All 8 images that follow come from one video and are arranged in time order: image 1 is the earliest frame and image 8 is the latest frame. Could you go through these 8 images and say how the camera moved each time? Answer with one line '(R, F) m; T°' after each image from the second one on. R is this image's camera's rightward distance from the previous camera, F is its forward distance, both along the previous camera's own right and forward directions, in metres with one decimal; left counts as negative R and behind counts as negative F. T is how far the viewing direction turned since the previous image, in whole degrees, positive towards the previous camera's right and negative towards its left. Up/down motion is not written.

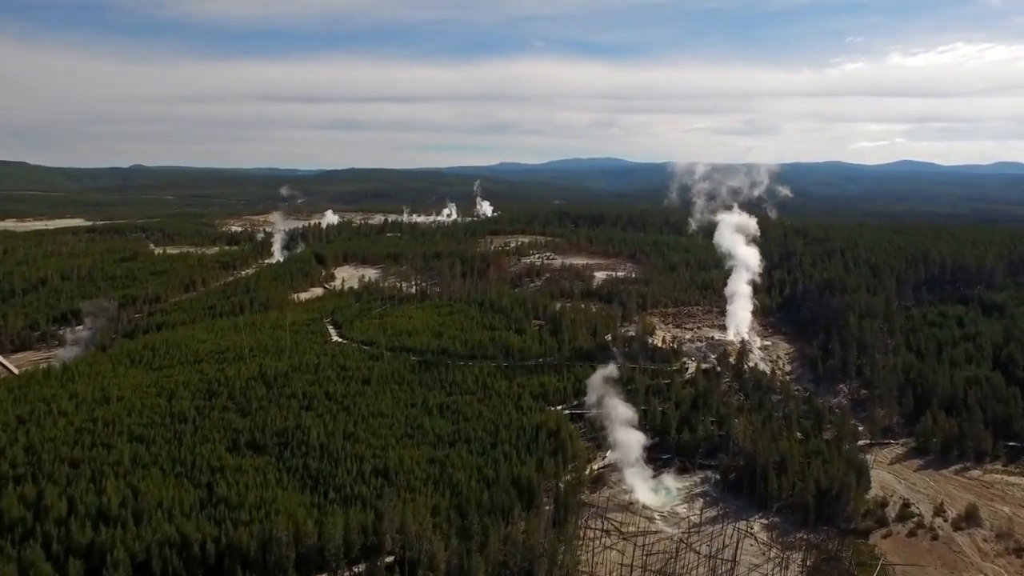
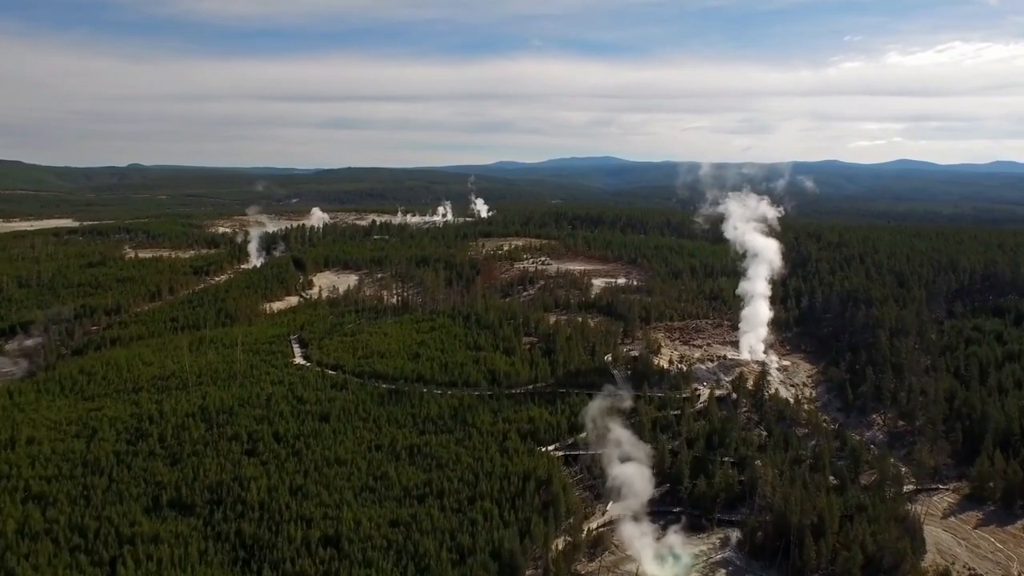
(+0.4, +5.4) m; 0°
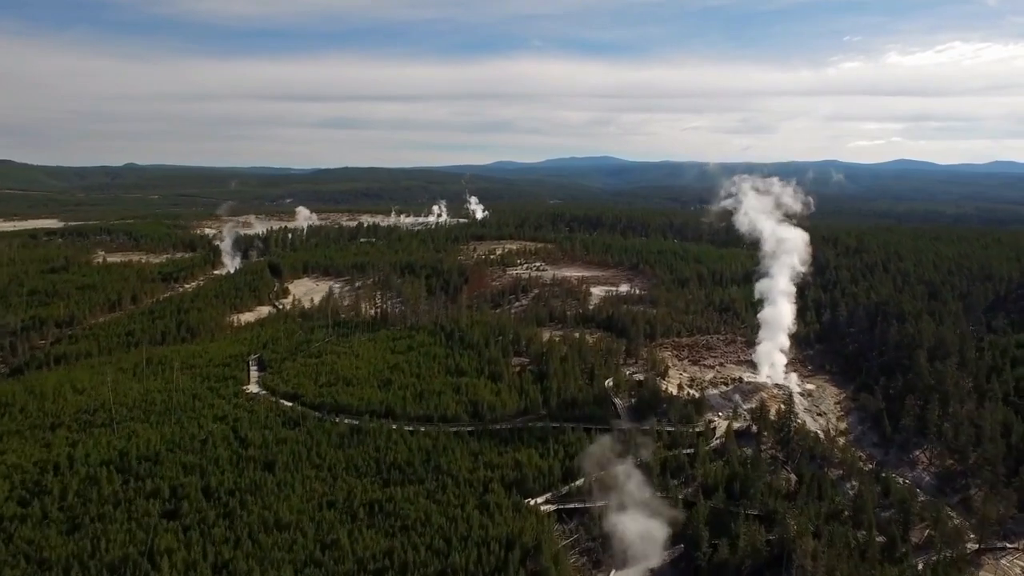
(+0.3, +5.2) m; 0°
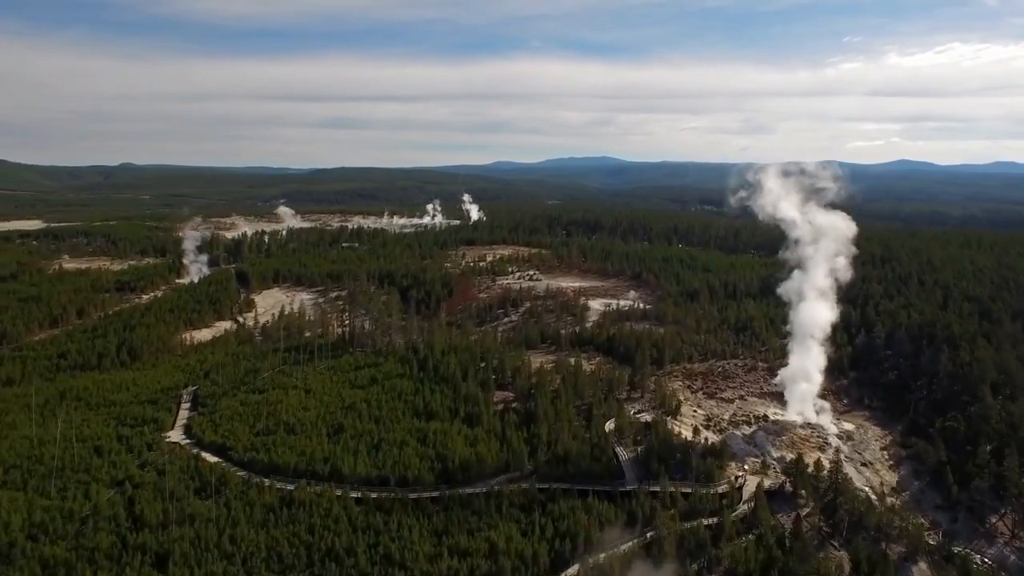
(+0.4, +6.3) m; 0°
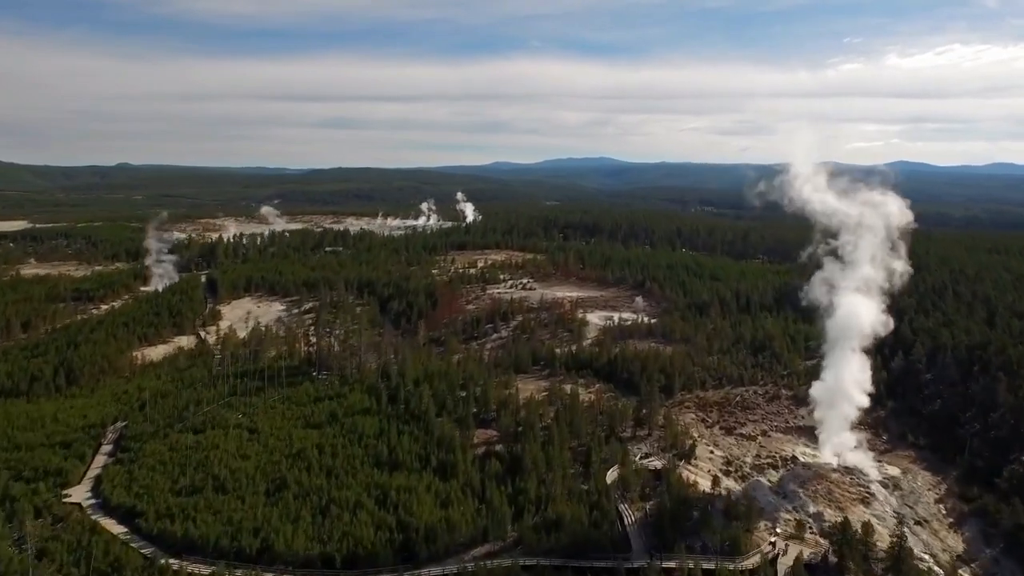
(+0.3, +5.1) m; 0°
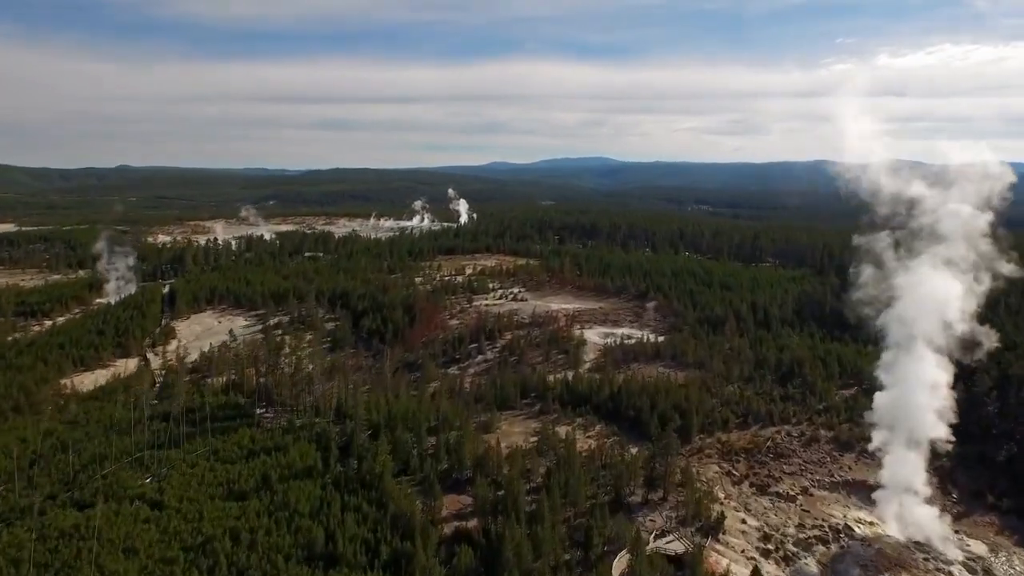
(+0.4, +5.9) m; 0°
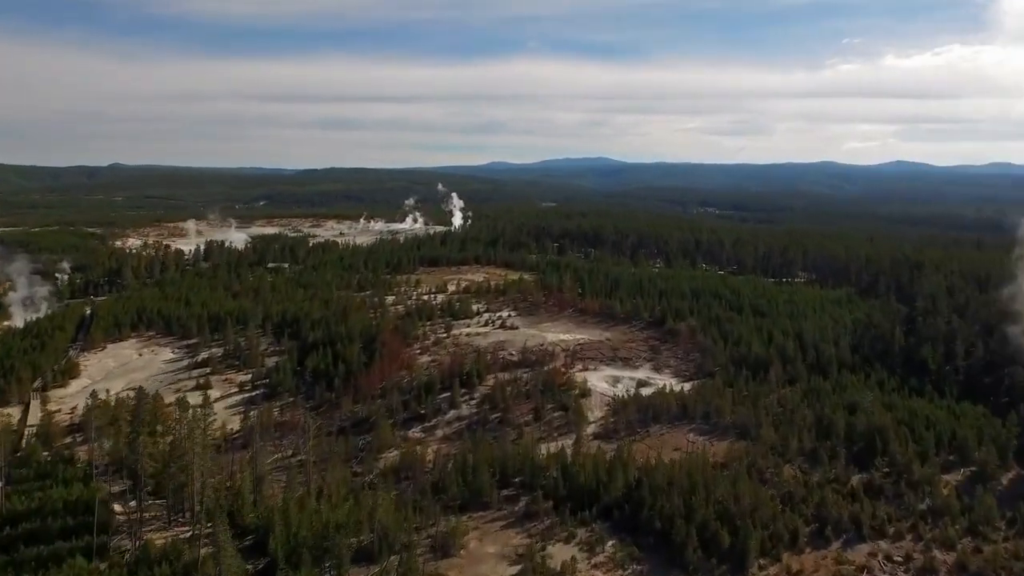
(+0.4, +9.2) m; 0°
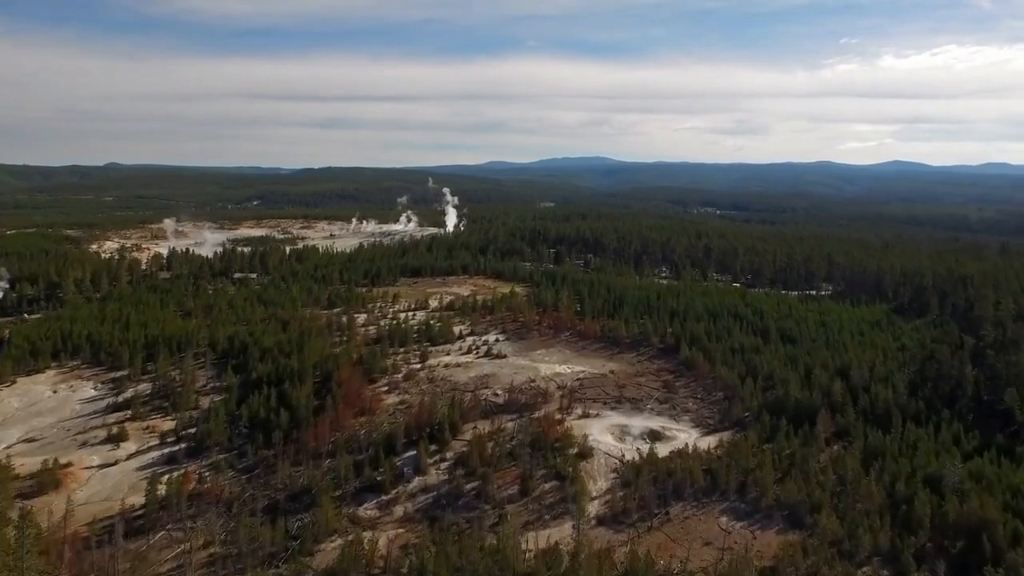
(+0.4, +6.6) m; 0°
